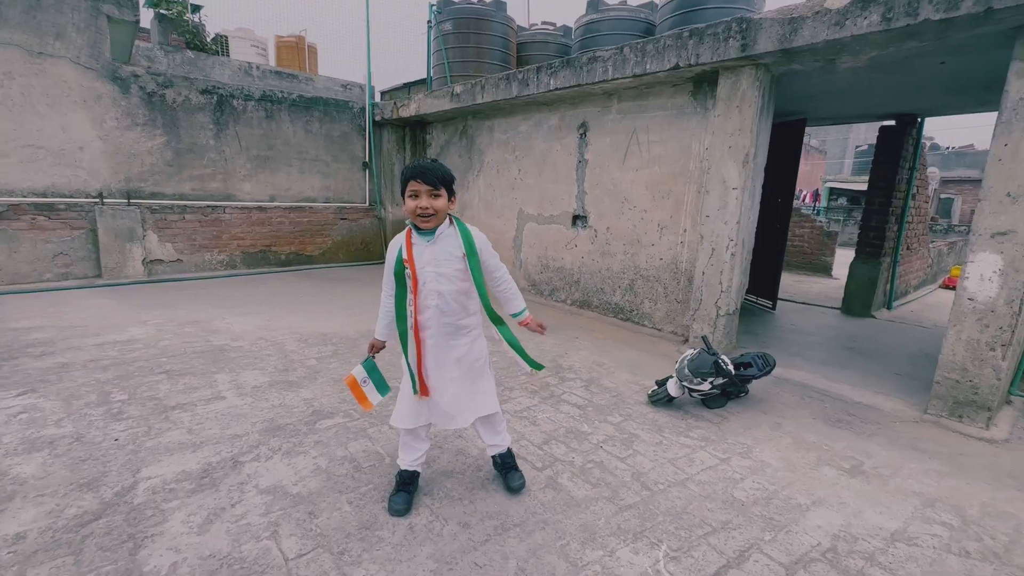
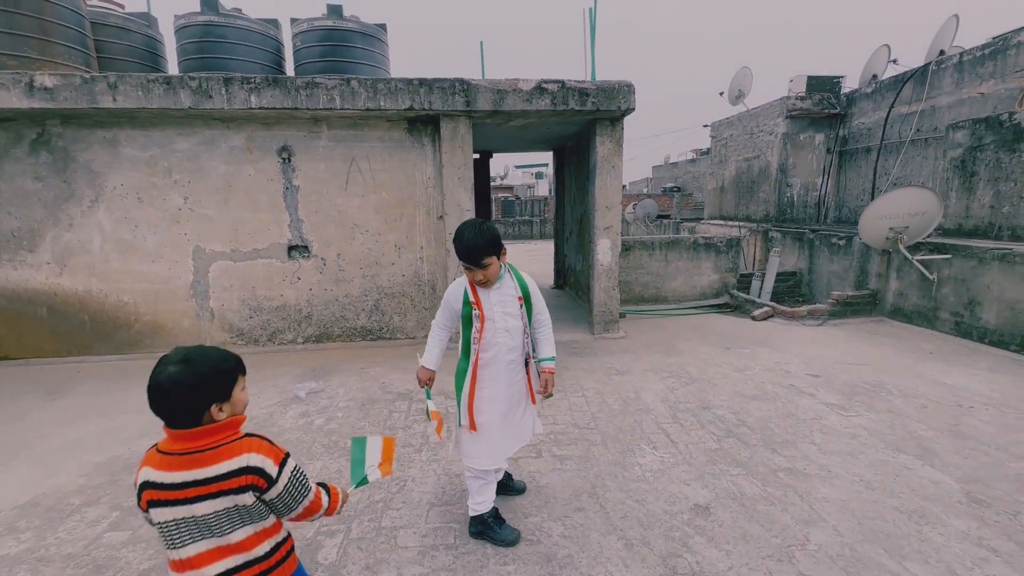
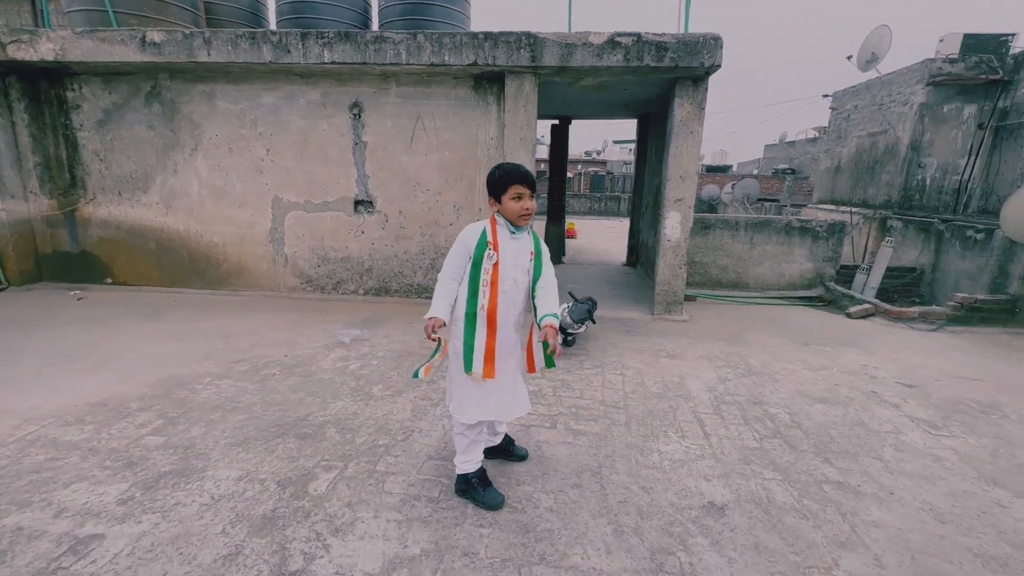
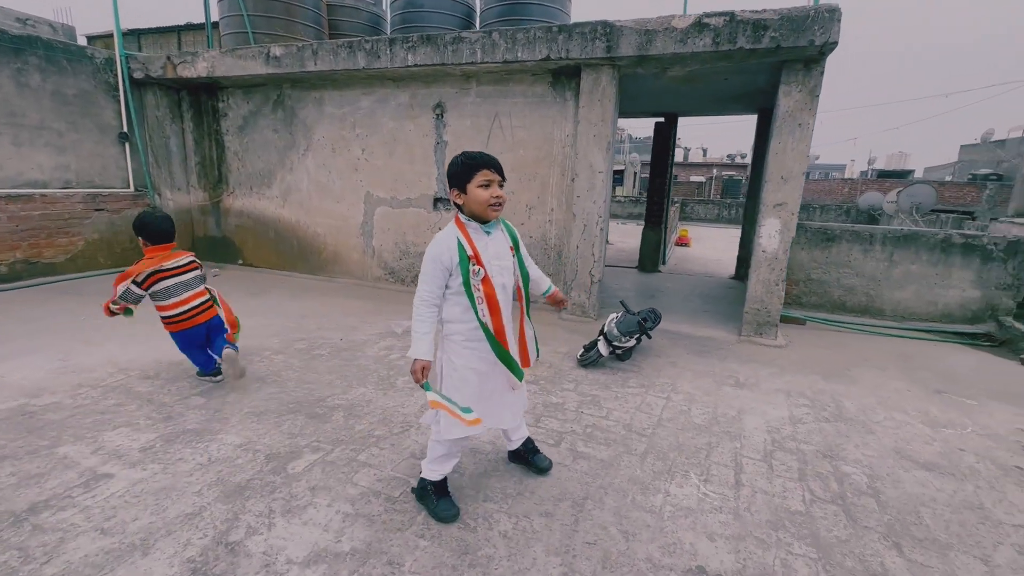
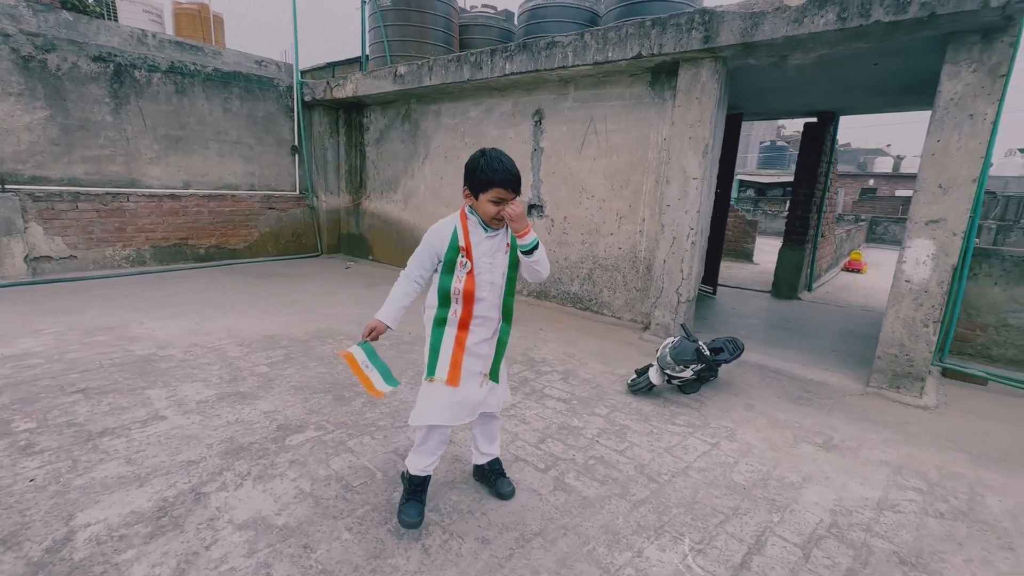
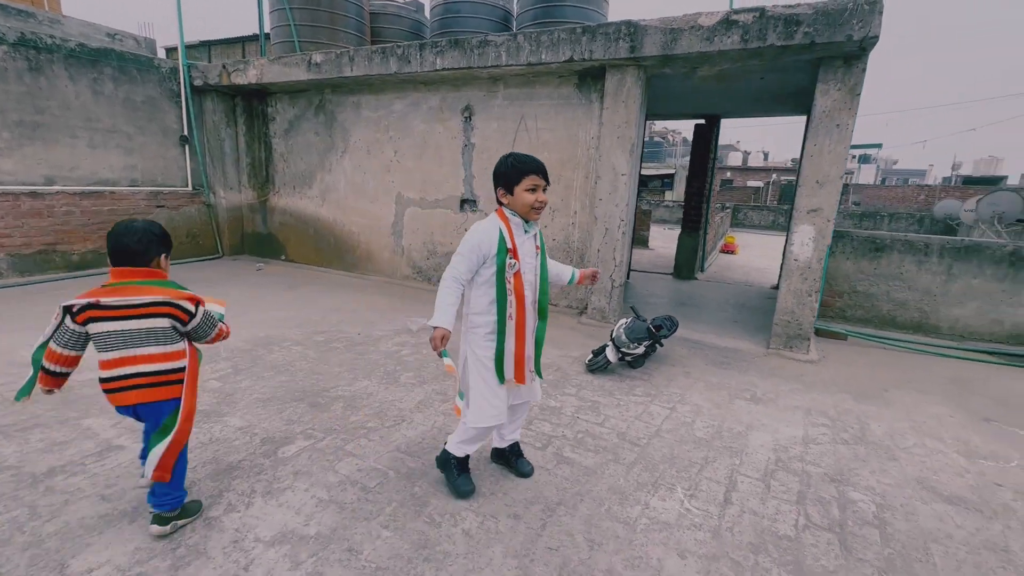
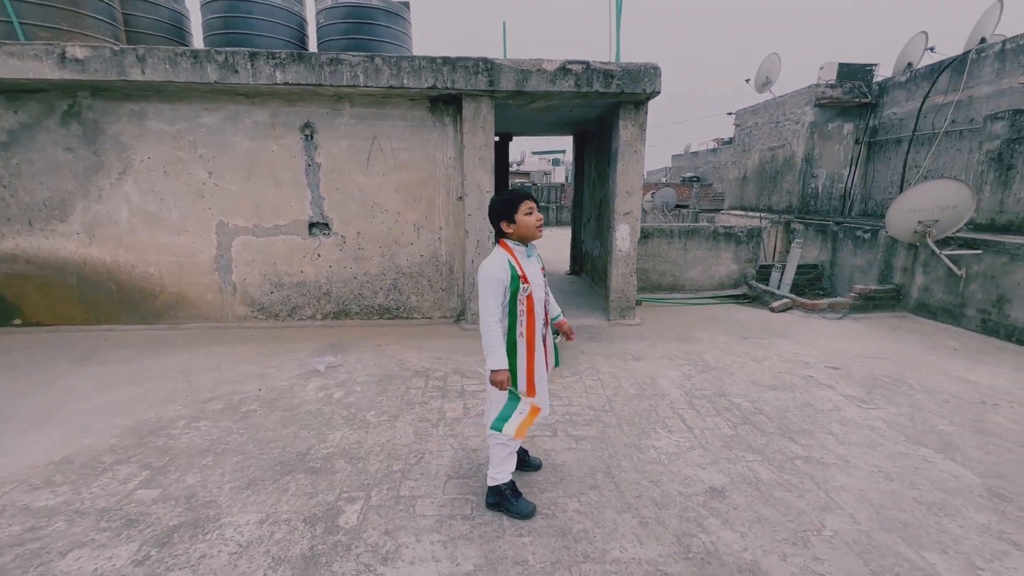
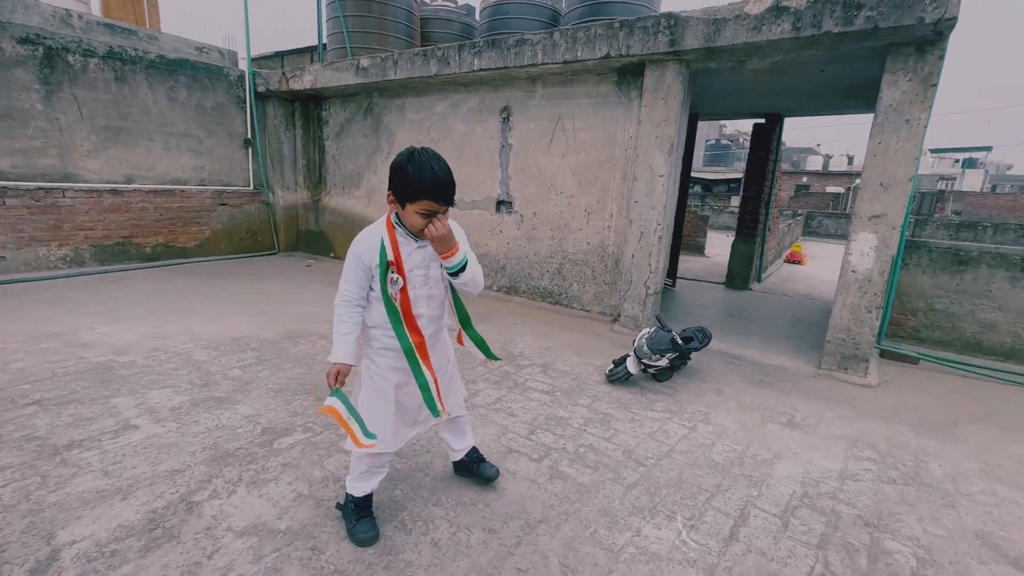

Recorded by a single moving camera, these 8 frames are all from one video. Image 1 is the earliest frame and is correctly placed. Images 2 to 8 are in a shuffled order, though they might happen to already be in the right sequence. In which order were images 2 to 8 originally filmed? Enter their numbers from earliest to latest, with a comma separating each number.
5, 8, 6, 4, 3, 7, 2
